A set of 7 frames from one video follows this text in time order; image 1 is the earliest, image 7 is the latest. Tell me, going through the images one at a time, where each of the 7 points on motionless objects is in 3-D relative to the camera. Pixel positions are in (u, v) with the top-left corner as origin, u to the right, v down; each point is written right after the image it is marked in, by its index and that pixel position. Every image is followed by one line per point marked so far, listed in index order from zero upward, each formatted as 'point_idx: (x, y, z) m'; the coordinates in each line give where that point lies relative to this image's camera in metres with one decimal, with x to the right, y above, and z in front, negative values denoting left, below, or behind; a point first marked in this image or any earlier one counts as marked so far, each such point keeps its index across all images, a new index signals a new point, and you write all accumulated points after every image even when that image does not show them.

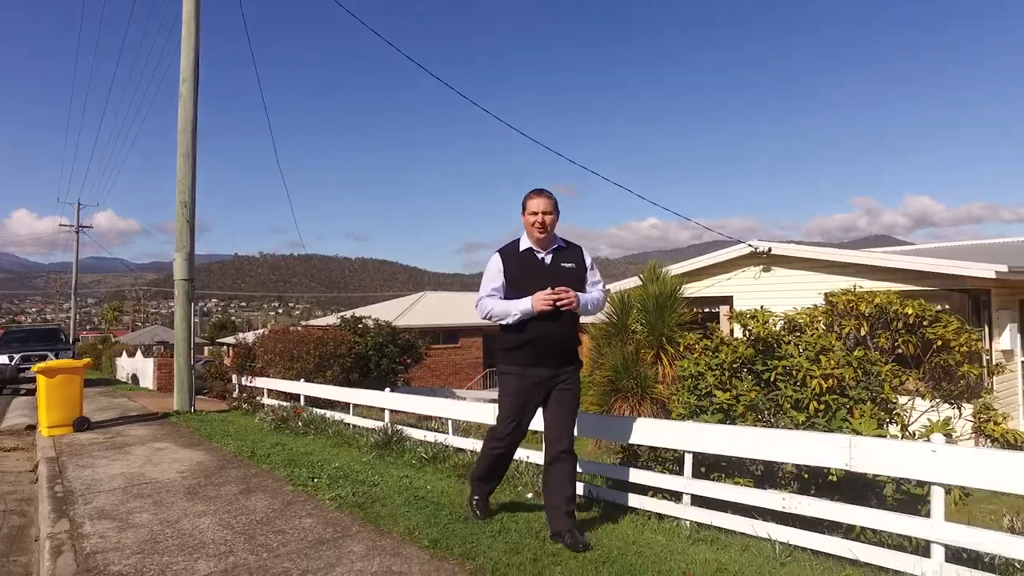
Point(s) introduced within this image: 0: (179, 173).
0: (-5.8, +2.0, +12.5) m
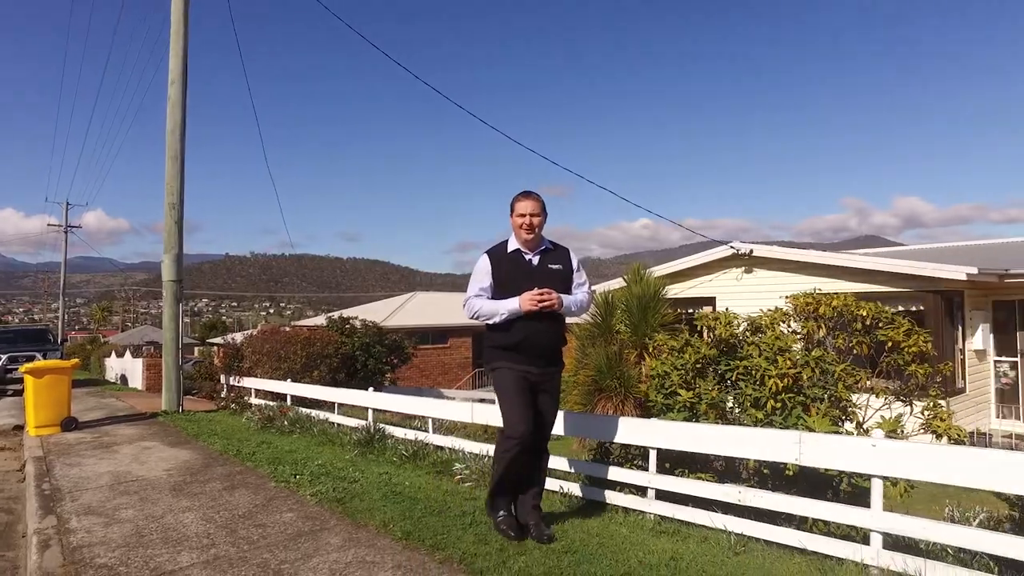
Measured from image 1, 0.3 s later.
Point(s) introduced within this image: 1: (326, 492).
0: (-6.0, +2.0, +12.6) m
1: (-1.3, -1.4, +5.0) m
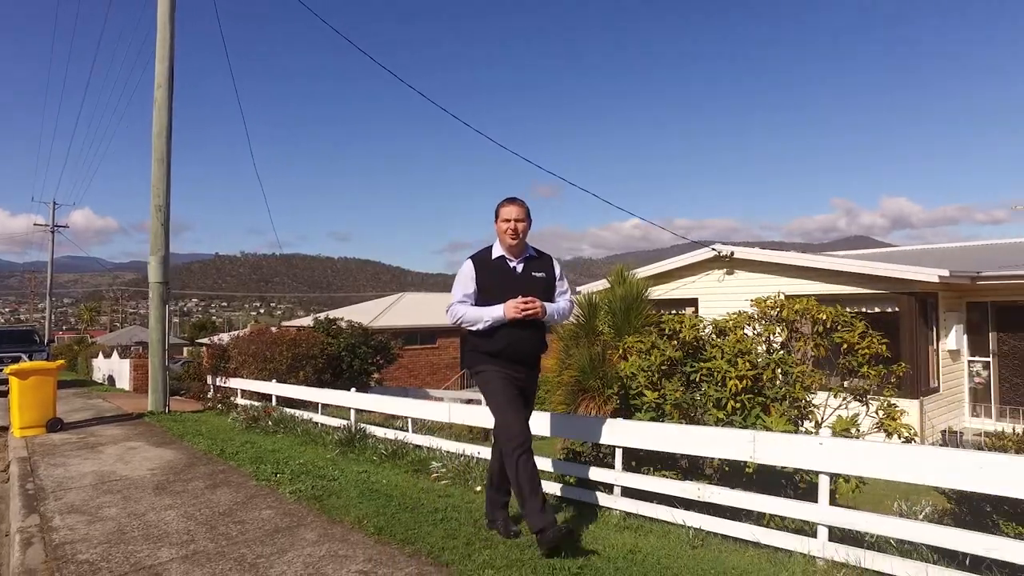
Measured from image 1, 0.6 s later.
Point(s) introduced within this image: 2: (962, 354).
0: (-6.3, +2.0, +12.7) m
1: (-1.5, -1.4, +5.2) m
2: (+8.5, -1.2, +13.6) m
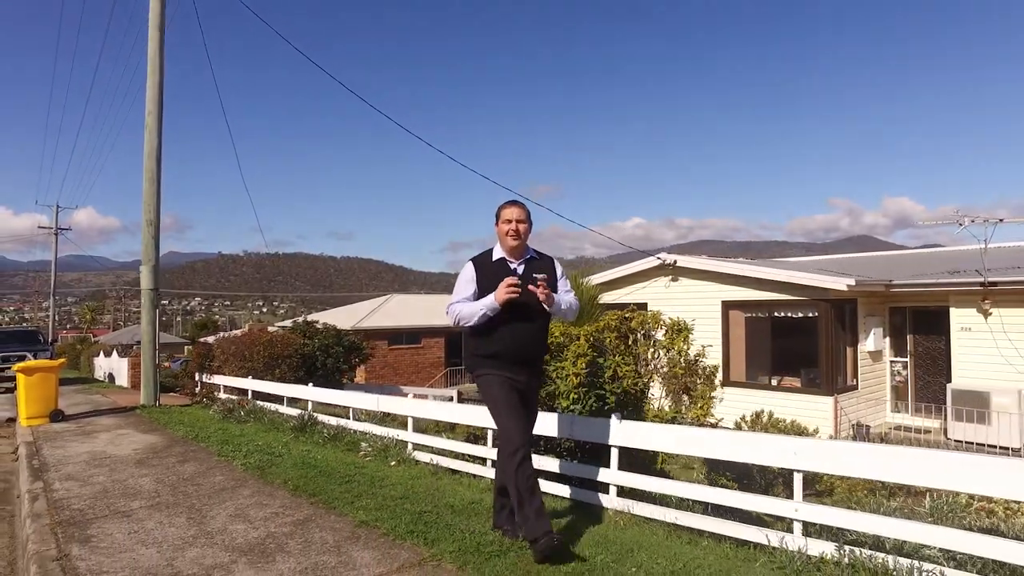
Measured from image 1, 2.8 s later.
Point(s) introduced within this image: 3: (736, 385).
0: (-7.1, +1.8, +14.1) m
1: (-2.4, -1.6, +6.5) m
2: (+7.7, -1.4, +14.9) m
3: (+4.5, -2.0, +14.6) m
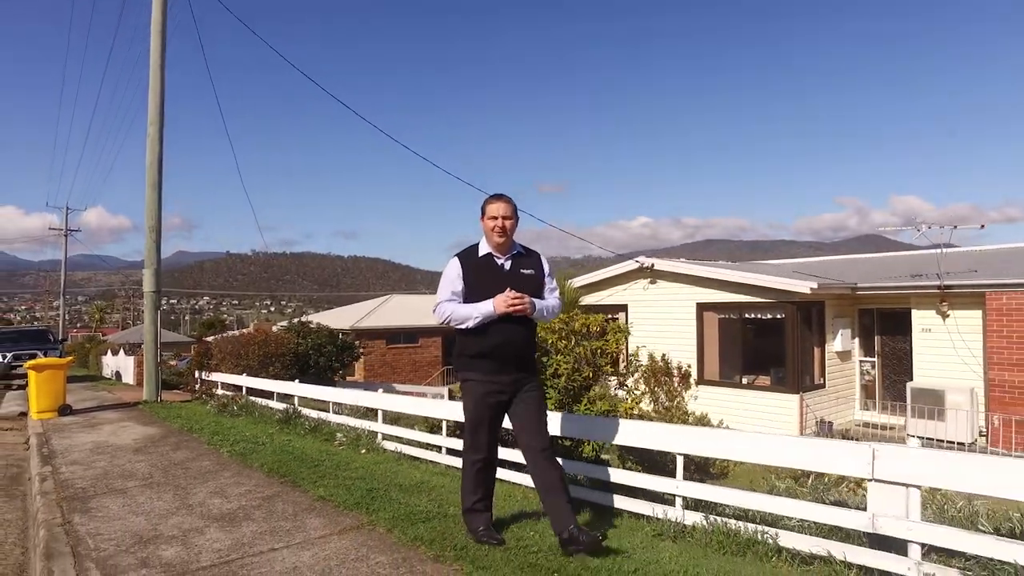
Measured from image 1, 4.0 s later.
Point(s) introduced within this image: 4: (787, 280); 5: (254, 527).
0: (-7.5, +1.8, +14.9) m
1: (-2.8, -1.6, +7.3) m
2: (+7.4, -1.4, +15.6) m
3: (+4.2, -2.0, +15.3) m
4: (+5.1, +0.1, +13.6) m
5: (-1.6, -1.5, +4.4) m
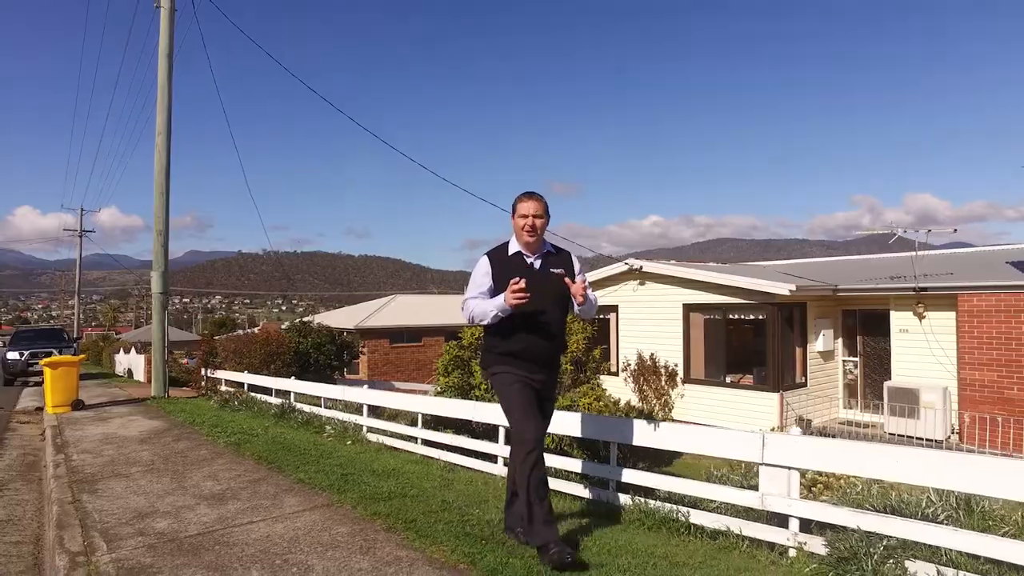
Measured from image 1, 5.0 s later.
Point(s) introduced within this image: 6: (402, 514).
0: (-7.6, +1.8, +15.6) m
1: (-3.1, -1.7, +7.9) m
2: (+7.2, -1.5, +16.1) m
3: (+4.0, -2.1, +15.8) m
4: (+4.9, +0.1, +14.1) m
5: (-1.9, -1.5, +5.1) m
6: (-0.7, -1.4, +4.5) m
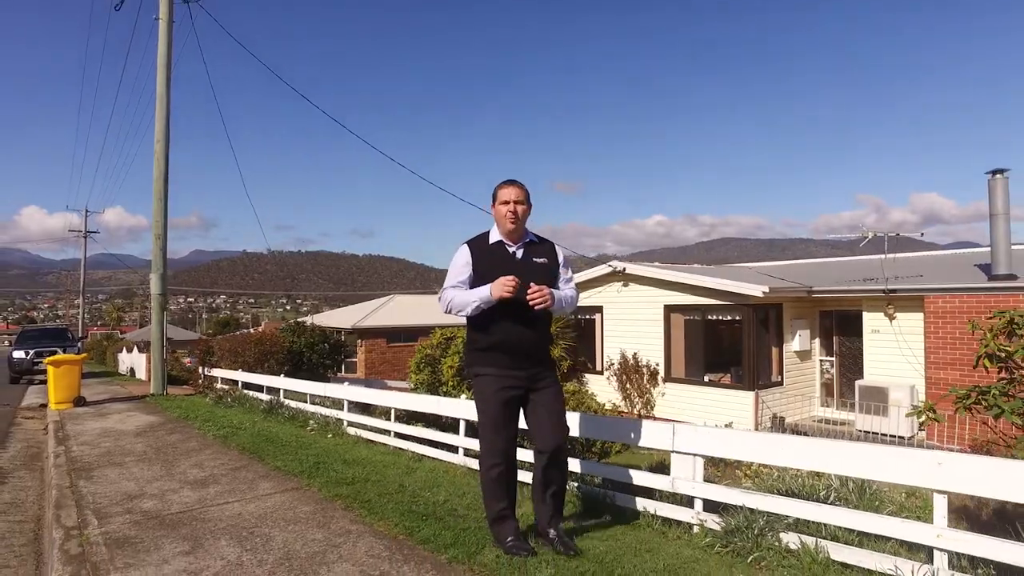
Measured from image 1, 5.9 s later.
0: (-7.9, +1.7, +16.2) m
1: (-3.4, -1.7, +8.5) m
2: (+6.9, -1.5, +16.6) m
3: (+3.7, -2.1, +16.3) m
4: (+4.6, 0.0, +14.6) m
5: (-2.3, -1.6, +5.6) m
6: (-1.1, -1.5, +5.1) m
